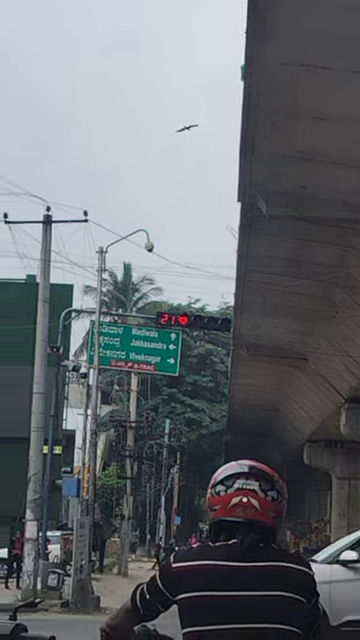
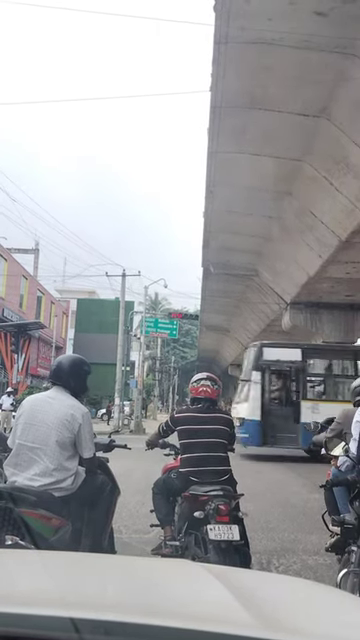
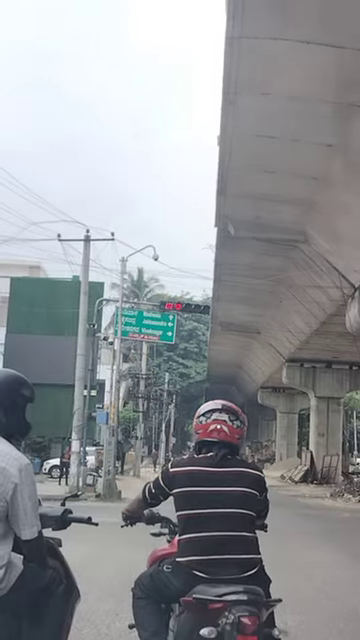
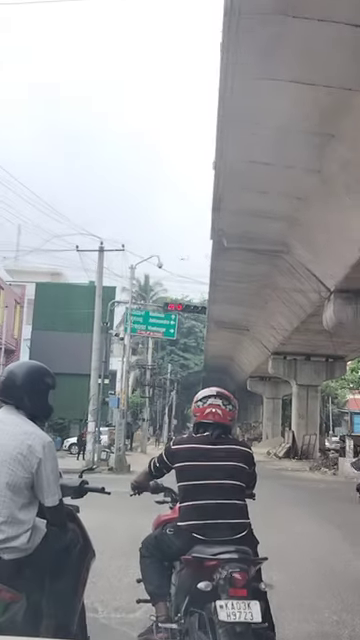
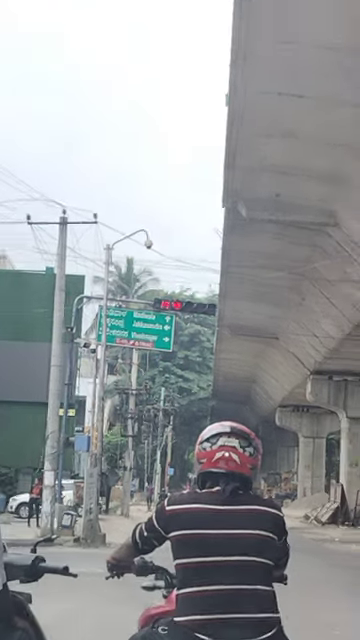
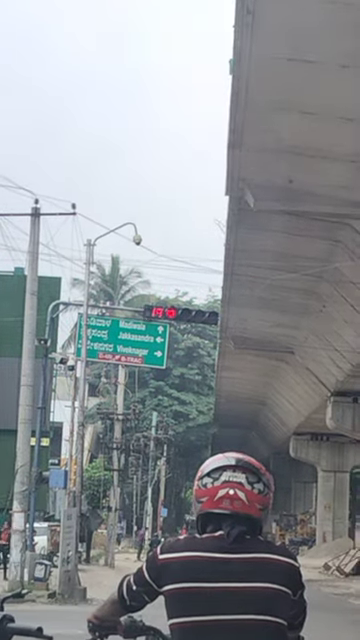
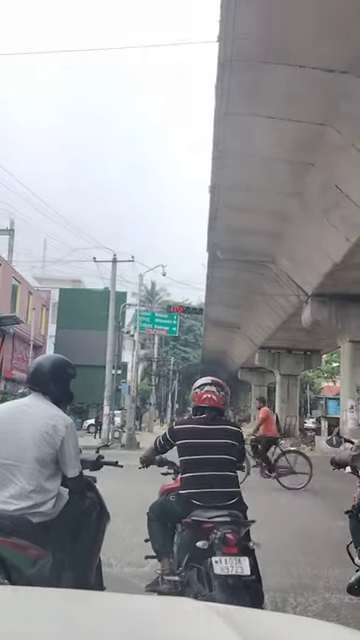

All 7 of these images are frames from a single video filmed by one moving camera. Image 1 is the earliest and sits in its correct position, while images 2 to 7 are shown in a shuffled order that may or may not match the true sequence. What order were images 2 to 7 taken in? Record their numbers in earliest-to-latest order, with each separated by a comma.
6, 5, 3, 4, 7, 2
